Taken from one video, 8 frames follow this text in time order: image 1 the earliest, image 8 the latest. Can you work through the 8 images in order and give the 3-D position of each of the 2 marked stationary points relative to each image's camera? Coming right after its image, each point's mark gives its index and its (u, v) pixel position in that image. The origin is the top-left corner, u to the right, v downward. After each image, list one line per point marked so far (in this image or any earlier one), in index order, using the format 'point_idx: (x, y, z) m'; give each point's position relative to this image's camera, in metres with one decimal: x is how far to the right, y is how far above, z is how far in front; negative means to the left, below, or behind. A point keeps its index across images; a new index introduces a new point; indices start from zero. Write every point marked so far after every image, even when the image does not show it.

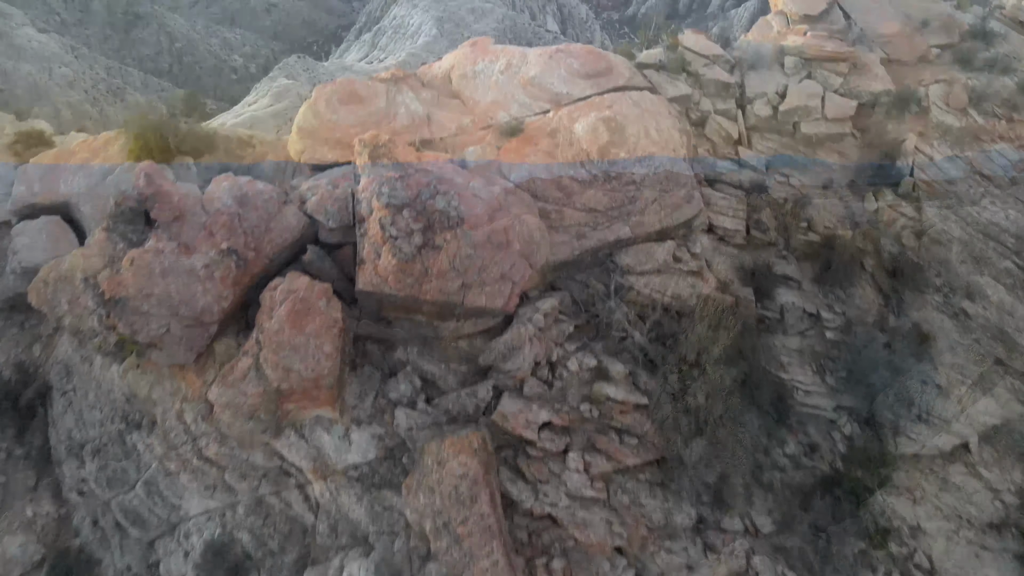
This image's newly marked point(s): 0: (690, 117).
0: (+1.3, +1.2, +5.3) m
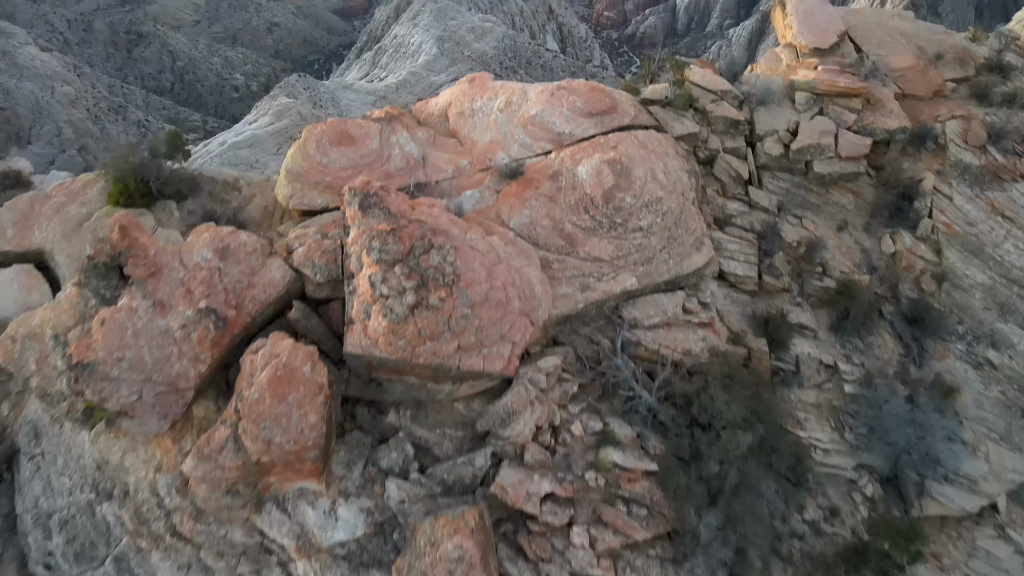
0: (+1.3, +0.9, +5.1) m
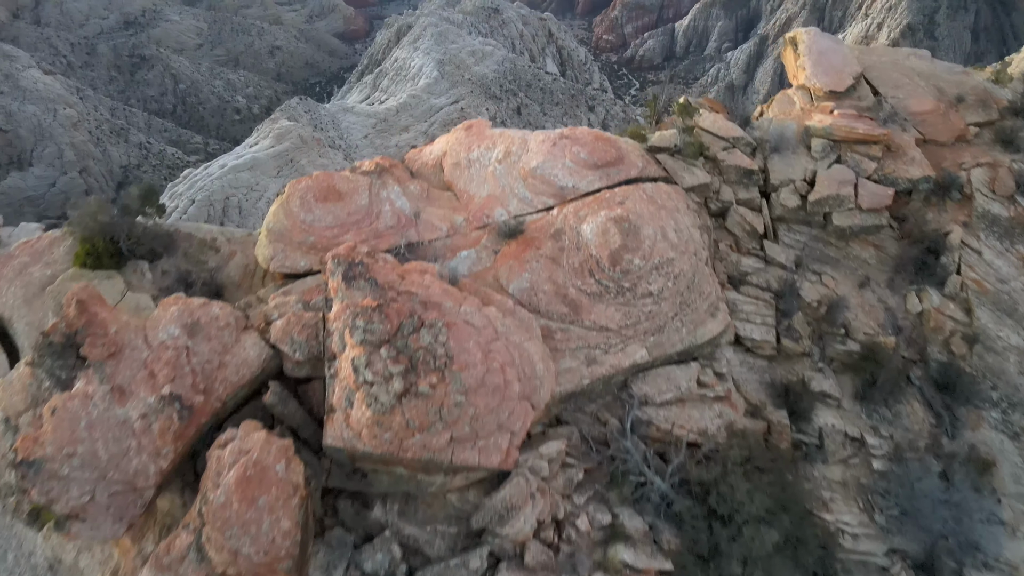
0: (+1.3, +0.5, +4.7) m
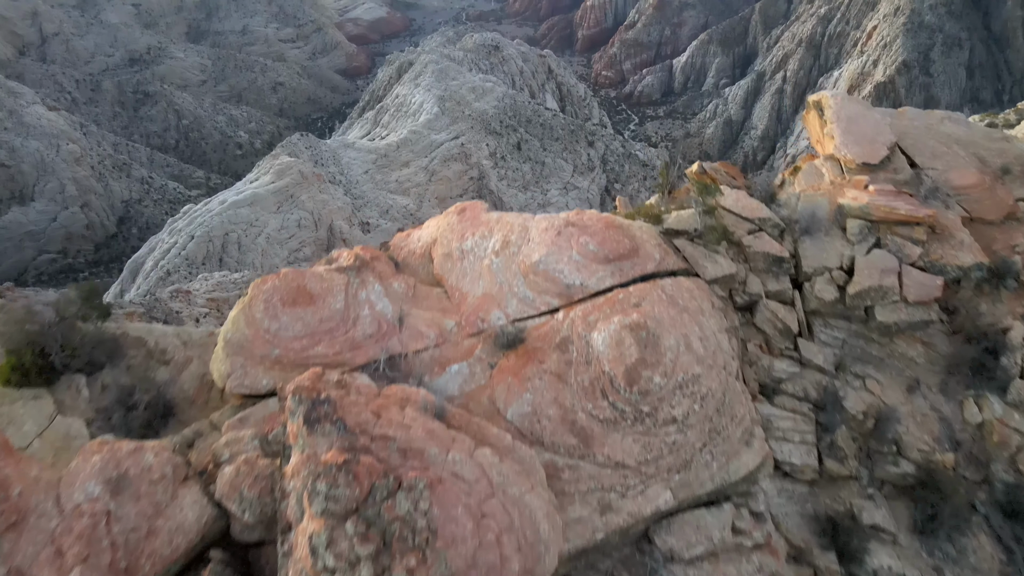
0: (+1.3, -0.1, +4.2) m
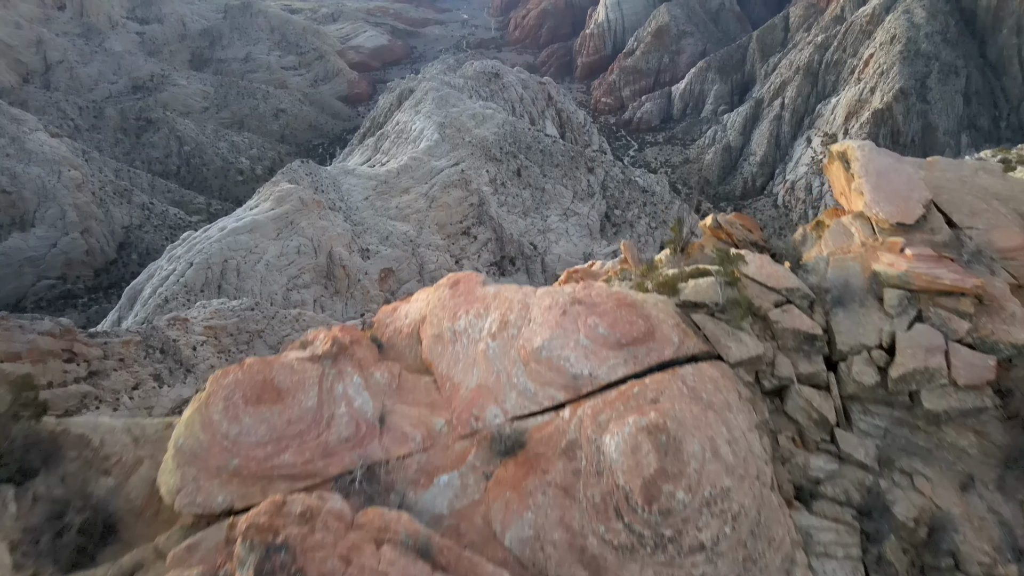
0: (+1.3, -0.5, +3.7) m
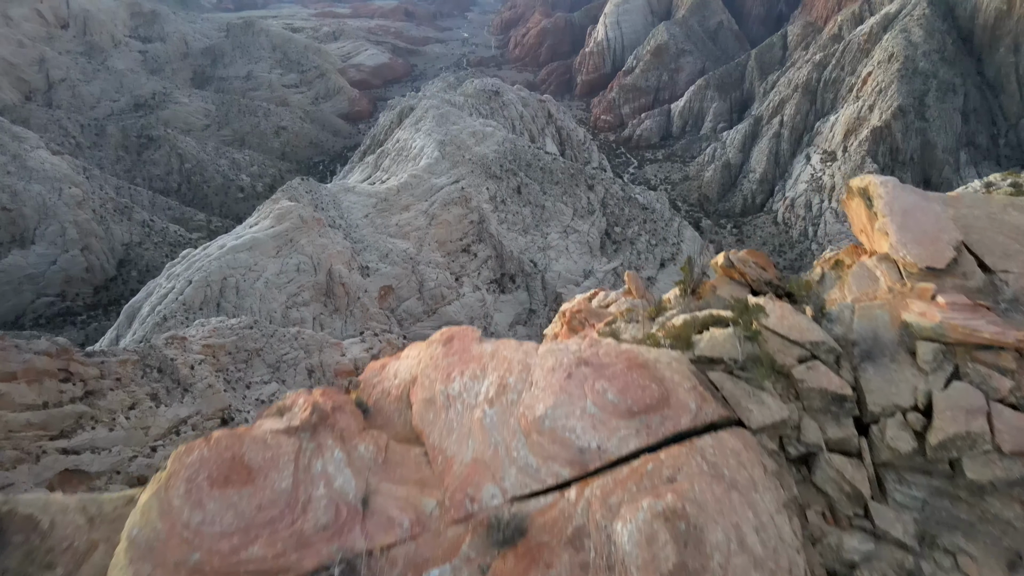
0: (+1.3, -0.8, +3.4) m
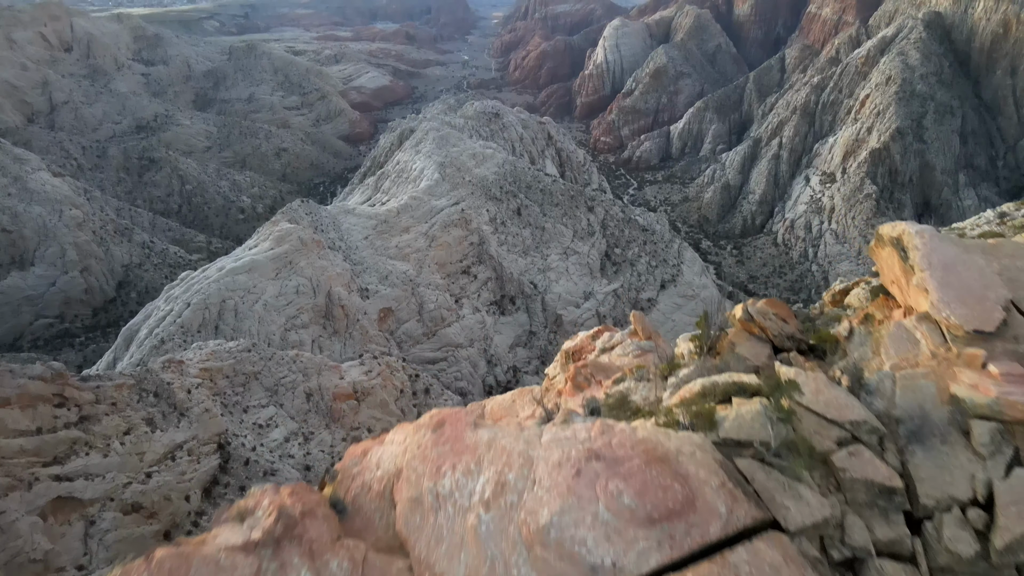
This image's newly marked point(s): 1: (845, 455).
0: (+1.3, -1.1, +2.9) m
1: (+1.4, -0.6, +3.2) m
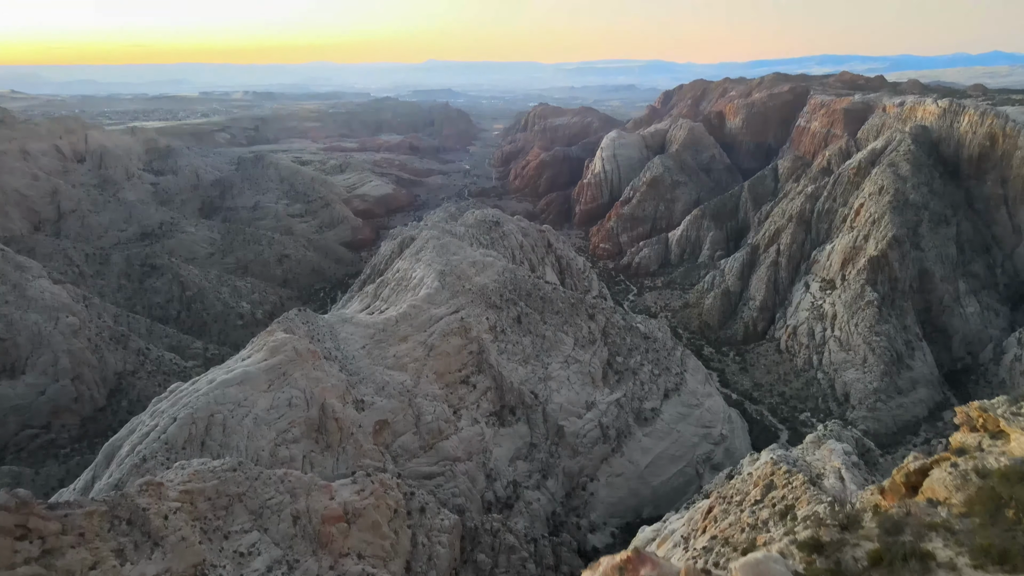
0: (+1.3, -2.3, +0.4) m
1: (+1.4, -1.9, +0.8) m
